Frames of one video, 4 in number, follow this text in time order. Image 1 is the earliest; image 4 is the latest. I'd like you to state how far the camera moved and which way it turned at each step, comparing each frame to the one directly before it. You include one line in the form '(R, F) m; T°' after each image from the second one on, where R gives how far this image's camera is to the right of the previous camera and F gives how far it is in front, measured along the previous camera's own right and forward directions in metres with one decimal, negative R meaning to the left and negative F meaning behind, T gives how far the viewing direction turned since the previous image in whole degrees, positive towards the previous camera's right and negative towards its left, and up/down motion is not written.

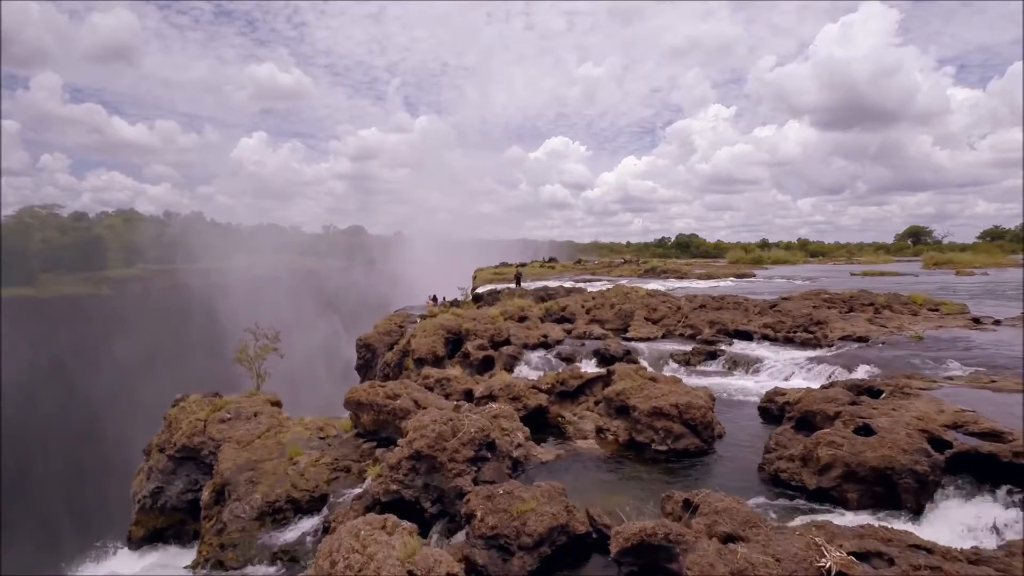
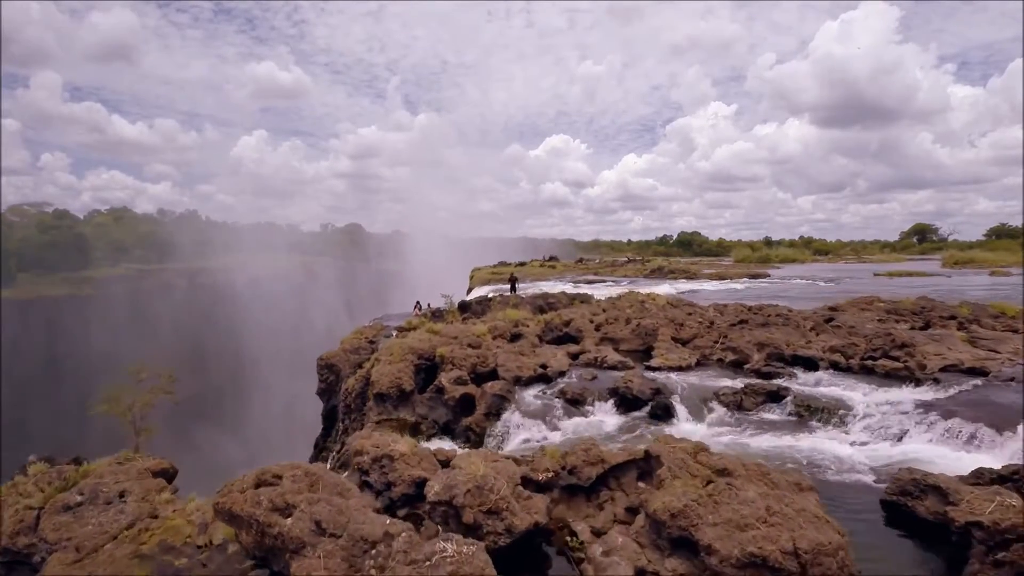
(+0.2, +2.7) m; 0°
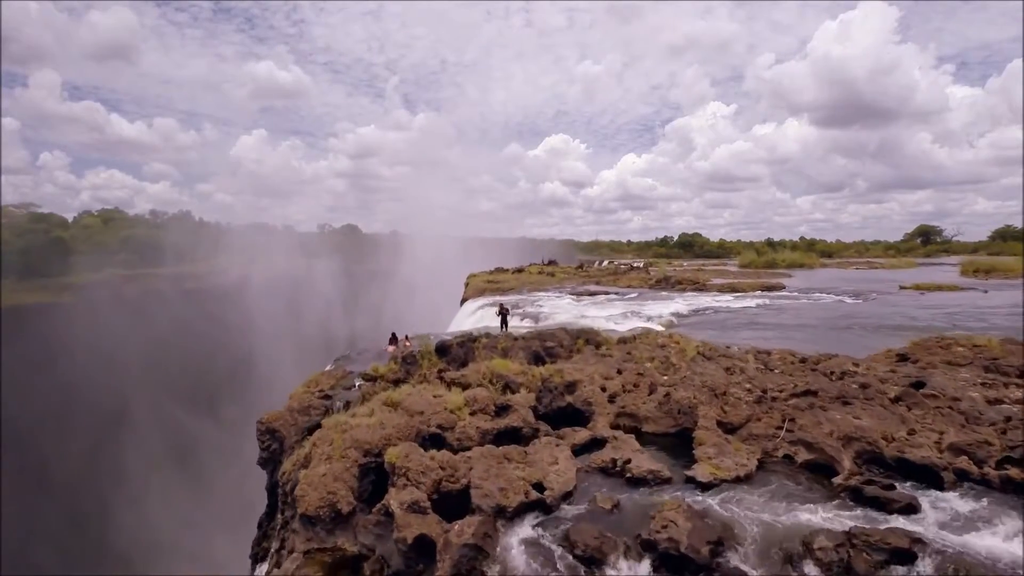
(+0.2, +2.7) m; 0°
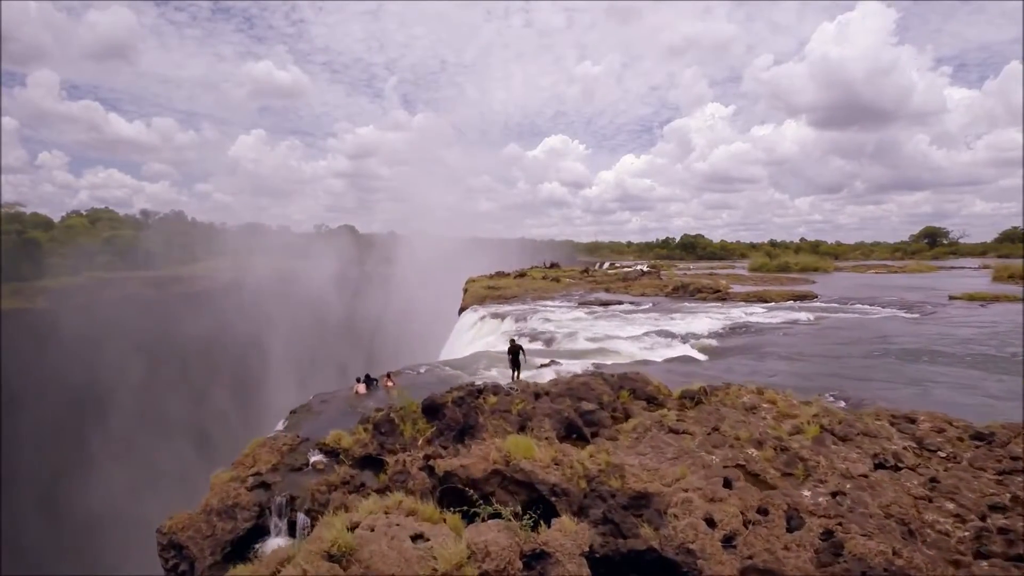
(-0.3, +3.4) m; 0°
